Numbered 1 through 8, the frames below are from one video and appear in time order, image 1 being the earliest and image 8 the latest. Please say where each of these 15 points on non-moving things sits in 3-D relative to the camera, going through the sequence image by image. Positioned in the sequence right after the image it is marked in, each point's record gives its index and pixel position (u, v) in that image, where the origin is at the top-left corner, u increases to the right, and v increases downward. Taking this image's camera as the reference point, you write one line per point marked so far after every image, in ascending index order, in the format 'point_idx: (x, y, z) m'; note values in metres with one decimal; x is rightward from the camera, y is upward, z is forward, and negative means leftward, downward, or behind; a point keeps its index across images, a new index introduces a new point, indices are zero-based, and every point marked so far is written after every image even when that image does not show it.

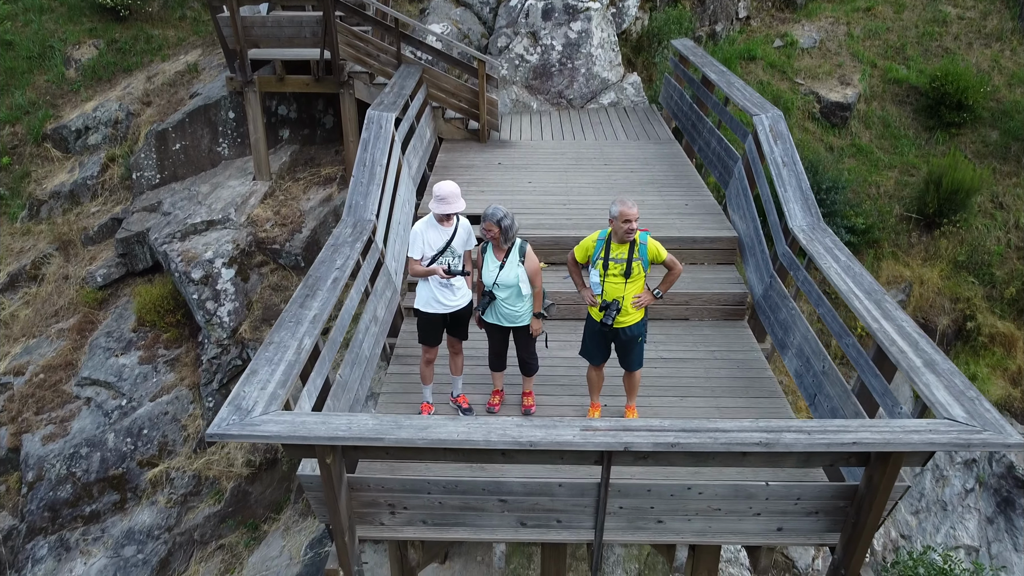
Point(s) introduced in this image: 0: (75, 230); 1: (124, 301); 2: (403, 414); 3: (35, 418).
0: (-3.7, +0.5, +6.9) m
1: (-3.0, -0.1, +6.3) m
2: (-0.5, -0.5, +3.4) m
3: (-3.4, -0.9, +5.8) m
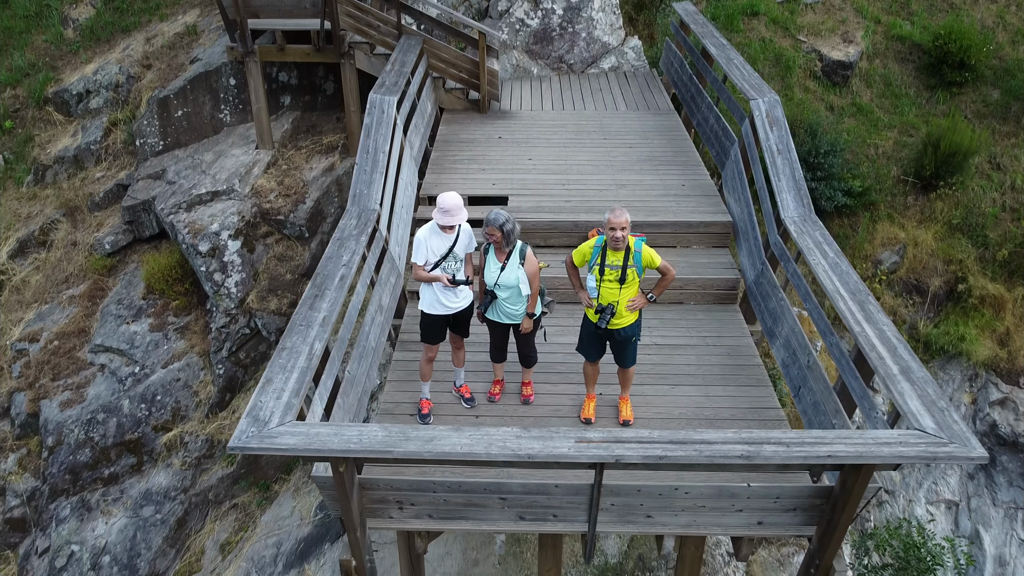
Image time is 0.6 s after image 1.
0: (-3.7, +0.8, +6.9) m
1: (-3.0, +0.2, +6.5) m
2: (-0.5, -0.5, +3.6) m
3: (-3.4, -0.7, +6.0) m
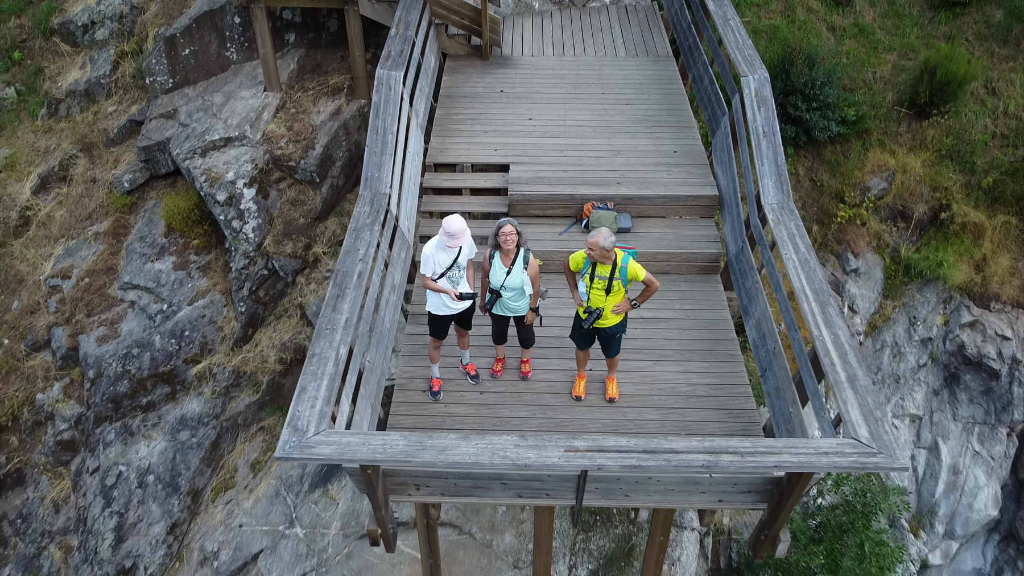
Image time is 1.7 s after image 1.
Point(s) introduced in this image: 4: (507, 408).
0: (-3.7, +1.4, +7.2) m
1: (-3.0, +0.7, +6.8) m
2: (-0.5, -0.4, +4.1) m
3: (-3.4, -0.3, +6.4) m
4: (0.0, -0.6, +3.9) m
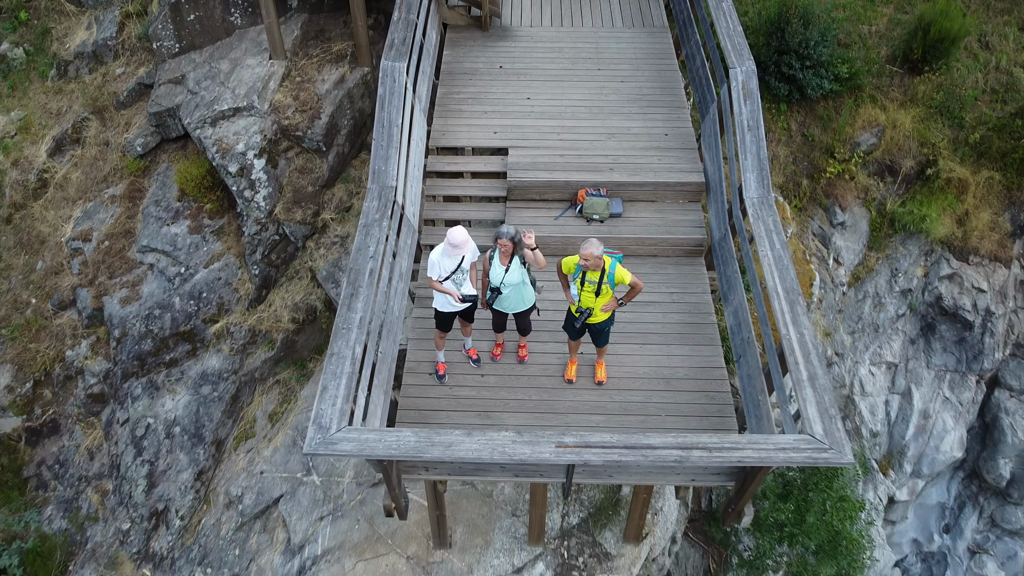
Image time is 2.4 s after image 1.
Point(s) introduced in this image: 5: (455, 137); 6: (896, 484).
0: (-3.7, +1.8, +7.4) m
1: (-3.0, +1.0, +7.1) m
2: (-0.5, -0.4, +4.5) m
3: (-3.4, +0.1, +6.8) m
4: (0.0, -0.6, +4.3) m
5: (-0.4, +1.0, +5.4) m
6: (+3.9, -2.0, +8.2) m
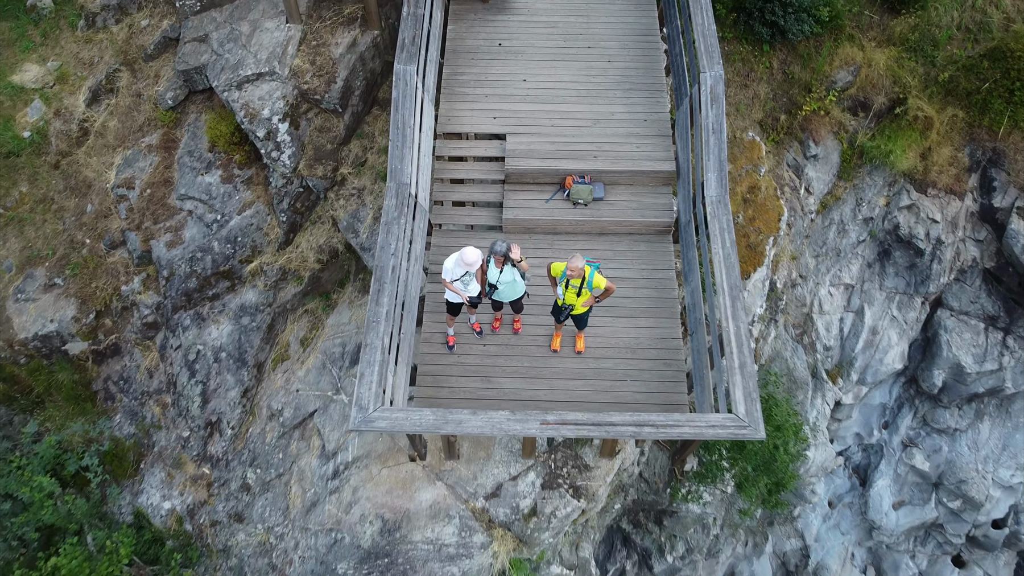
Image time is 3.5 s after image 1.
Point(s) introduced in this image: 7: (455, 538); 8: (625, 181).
0: (-3.7, +2.4, +7.9) m
1: (-3.1, +1.6, +7.8) m
2: (-0.5, -0.3, +5.5) m
3: (-3.4, +0.6, +7.7) m
4: (-0.1, -0.5, +5.4) m
5: (-0.4, +1.3, +6.2) m
6: (+3.9, -1.2, +9.4) m
7: (-0.5, -2.2, +7.1) m
8: (+0.8, +0.8, +6.0) m
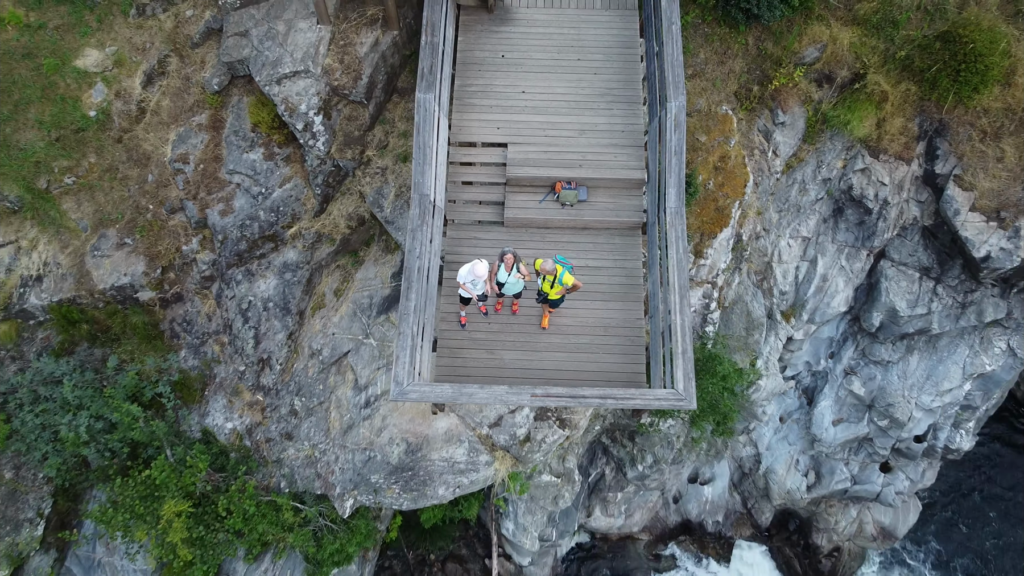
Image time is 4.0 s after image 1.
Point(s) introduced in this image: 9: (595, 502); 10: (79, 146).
0: (-3.7, +2.8, +9.0) m
1: (-3.1, +2.0, +9.0) m
2: (-0.5, -0.2, +7.0) m
3: (-3.4, +1.0, +9.1) m
4: (-0.1, -0.4, +6.9) m
5: (-0.4, +1.4, +7.4) m
6: (+3.9, -0.5, +11.0) m
7: (-0.5, -1.8, +8.8) m
8: (+0.8, +0.9, +7.3) m
9: (+1.2, -3.0, +11.3) m
10: (-5.0, +1.6, +9.3) m
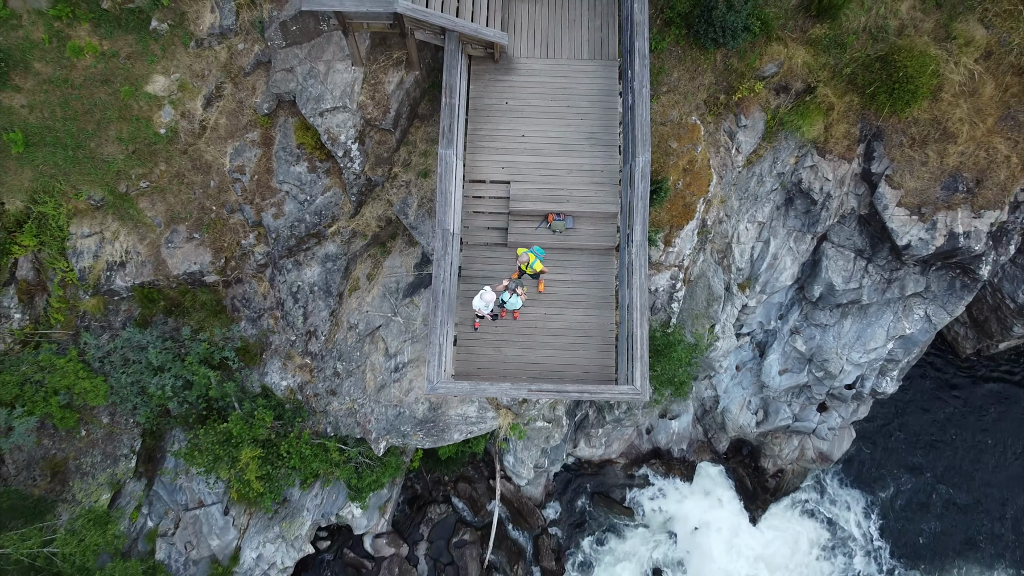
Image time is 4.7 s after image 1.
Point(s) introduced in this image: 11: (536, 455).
0: (-3.7, +3.0, +10.7) m
1: (-3.0, +2.2, +10.8) m
2: (-0.5, -0.3, +9.1) m
3: (-3.4, +1.2, +11.0) m
4: (-0.1, -0.5, +9.0) m
5: (-0.4, +1.4, +9.3) m
6: (+3.9, -0.1, +13.1) m
7: (-0.5, -1.7, +11.1) m
8: (+0.9, +0.8, +9.3) m
9: (+1.2, -2.5, +13.7) m
10: (-4.9, +1.8, +11.1) m
11: (+0.4, -2.7, +12.8) m
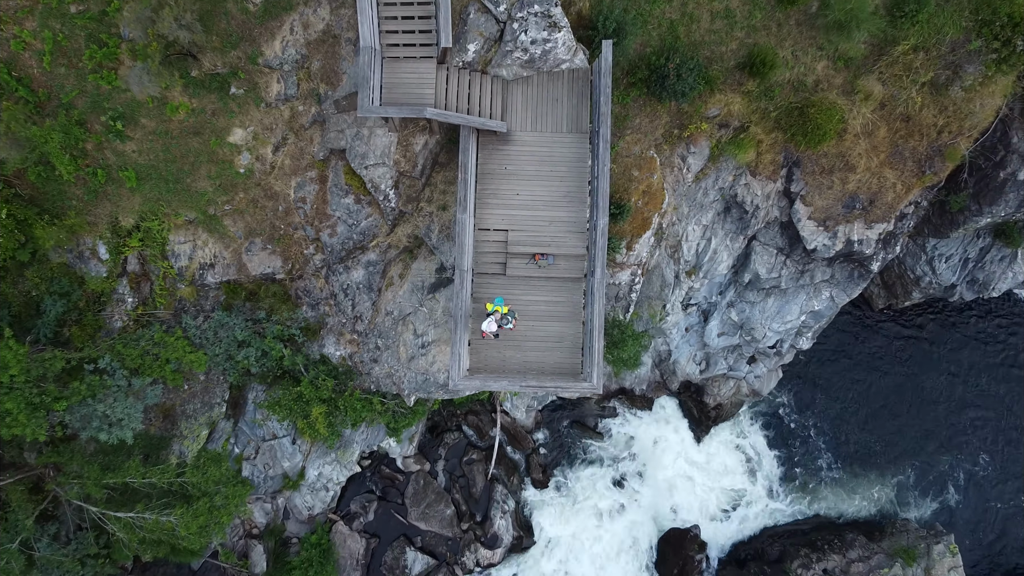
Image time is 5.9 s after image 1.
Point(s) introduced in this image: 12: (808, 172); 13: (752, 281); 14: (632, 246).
0: (-3.7, +2.9, +13.9) m
1: (-3.1, +2.1, +14.1) m
2: (-0.5, -0.6, +12.9) m
3: (-3.4, +1.1, +14.4) m
4: (-0.1, -0.8, +12.8) m
5: (-0.4, +1.1, +12.8) m
6: (+3.8, +0.2, +16.8) m
7: (-0.6, -1.7, +15.1) m
8: (+0.8, +0.5, +12.8) m
9: (+1.1, -2.1, +17.7) m
10: (-5.0, +1.8, +14.5) m
11: (+0.3, -2.4, +16.8) m
12: (+5.5, +2.2, +15.2) m
13: (+5.0, +0.2, +16.8) m
14: (+2.3, +0.8, +15.3) m
